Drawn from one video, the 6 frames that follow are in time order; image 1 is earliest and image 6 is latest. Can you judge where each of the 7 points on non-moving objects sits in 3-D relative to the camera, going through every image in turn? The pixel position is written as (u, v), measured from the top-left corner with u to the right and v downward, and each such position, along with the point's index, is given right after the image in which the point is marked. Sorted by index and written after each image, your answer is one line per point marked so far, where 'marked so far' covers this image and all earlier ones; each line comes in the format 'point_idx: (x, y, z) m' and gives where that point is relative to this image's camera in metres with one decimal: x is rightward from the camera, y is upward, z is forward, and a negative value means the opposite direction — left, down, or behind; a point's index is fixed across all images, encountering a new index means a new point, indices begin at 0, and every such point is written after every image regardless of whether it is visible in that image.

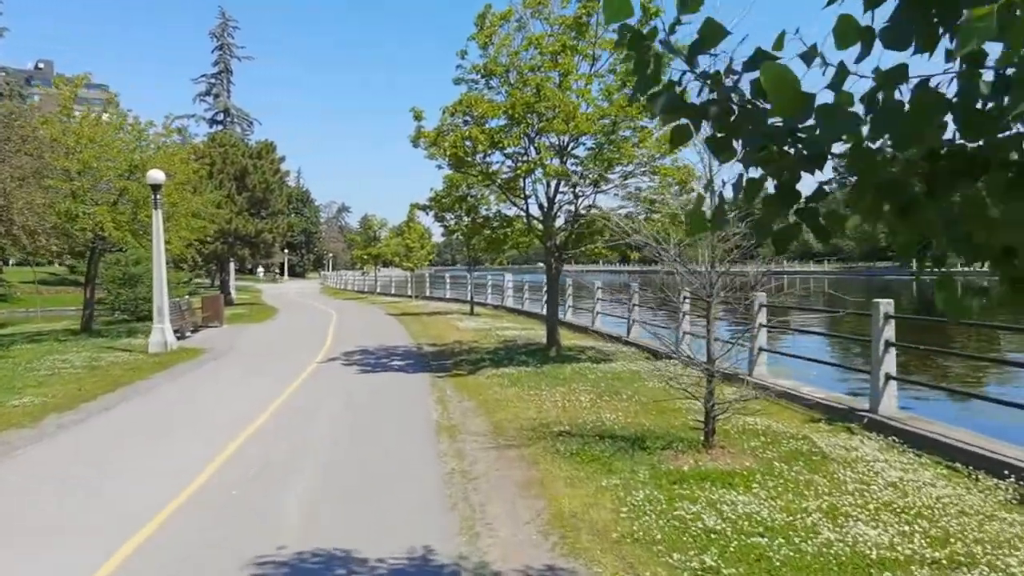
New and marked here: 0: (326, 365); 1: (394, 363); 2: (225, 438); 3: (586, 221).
0: (-3.6, -1.5, +16.7) m
1: (-2.3, -1.5, +16.6) m
2: (-3.5, -1.8, +10.8) m
3: (+1.4, +1.2, +15.8) m
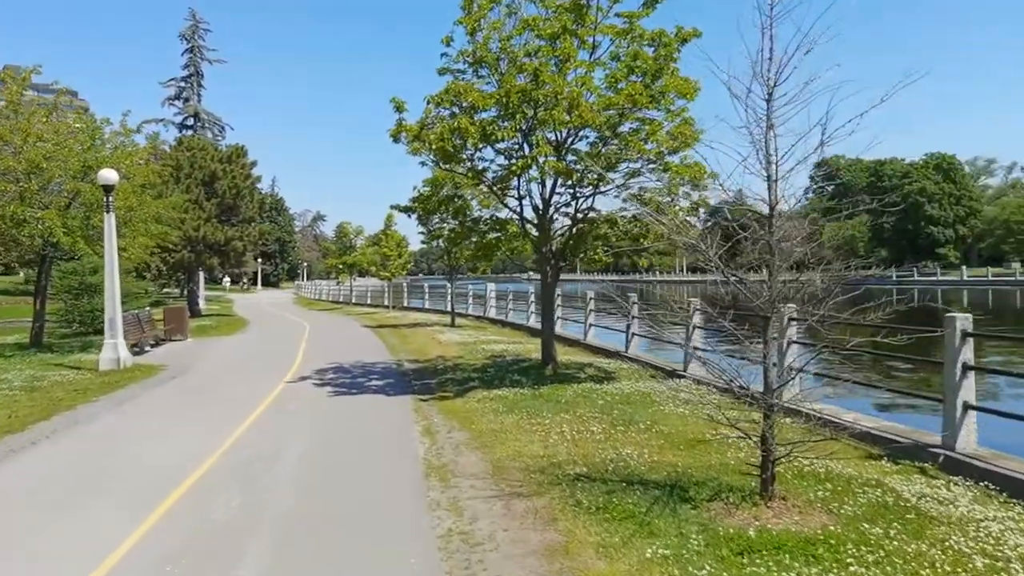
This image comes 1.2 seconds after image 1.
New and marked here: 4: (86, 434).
0: (-3.8, -1.7, +15.0) m
1: (-2.4, -1.7, +14.9) m
2: (-3.5, -1.9, +9.1) m
3: (+1.2, +1.0, +14.3) m
4: (-5.7, -1.9, +11.4) m
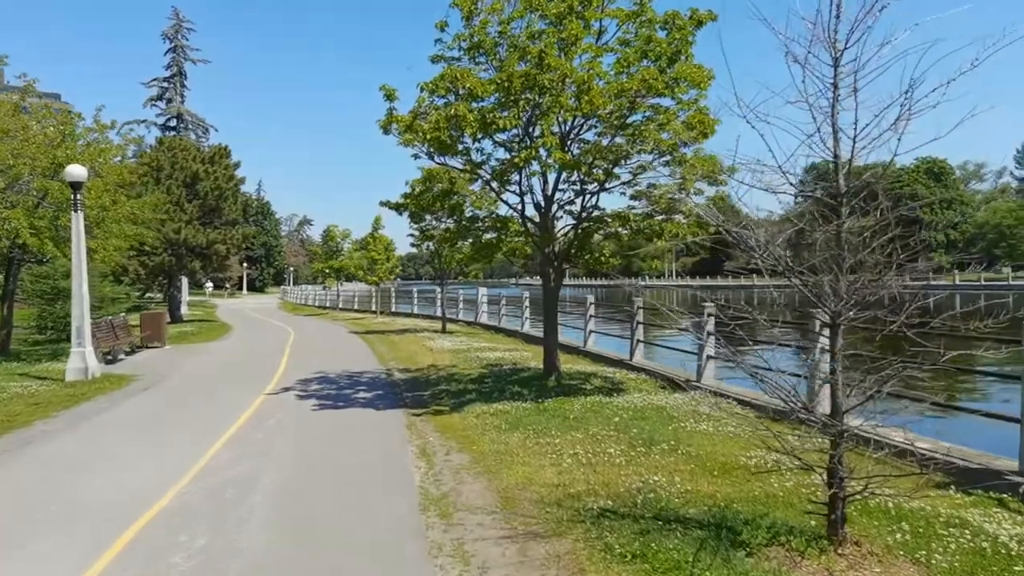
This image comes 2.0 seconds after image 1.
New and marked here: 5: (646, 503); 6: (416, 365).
0: (-3.8, -1.8, +13.9) m
1: (-2.5, -1.7, +13.8) m
2: (-3.4, -1.9, +8.0) m
3: (+1.2, +1.0, +13.2) m
4: (-5.6, -2.0, +10.2) m
5: (+1.0, -1.6, +6.5) m
6: (-2.0, -1.6, +17.9) m
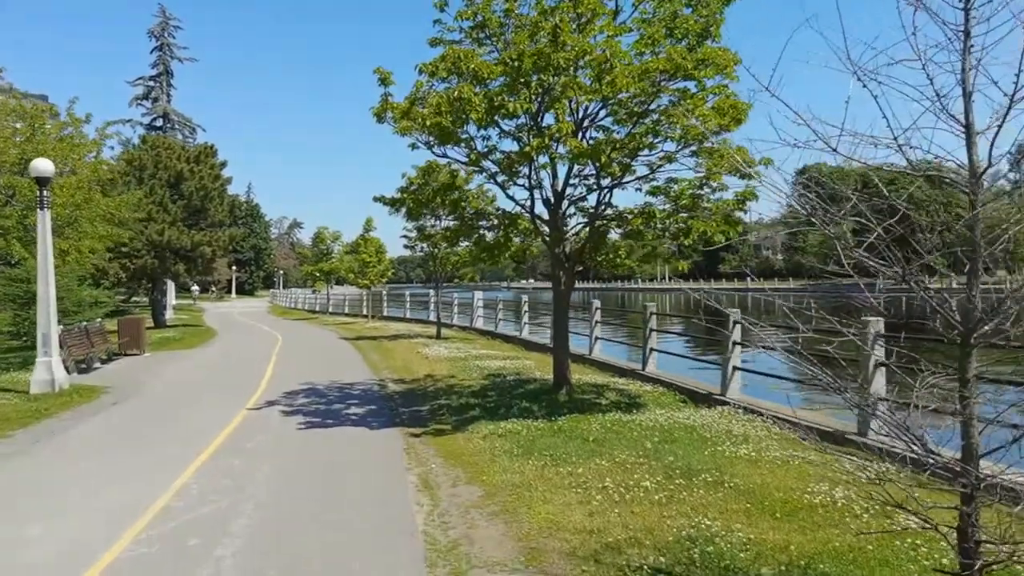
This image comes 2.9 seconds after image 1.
0: (-3.7, -1.8, +12.6) m
1: (-2.4, -1.8, +12.5) m
2: (-3.3, -2.0, +6.7) m
3: (+1.3, +0.9, +12.0) m
4: (-5.5, -2.1, +8.9) m
5: (+1.2, -1.7, +5.3) m
6: (-2.0, -1.7, +16.6) m
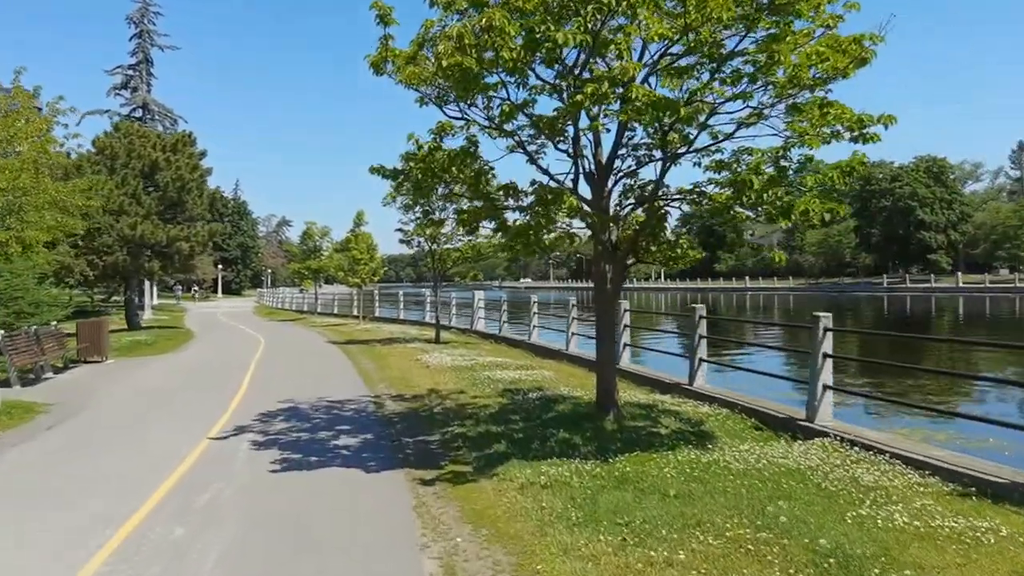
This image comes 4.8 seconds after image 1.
0: (-3.3, -1.8, +10.0) m
1: (-2.0, -1.8, +9.9) m
2: (-2.8, -2.0, +4.1) m
3: (+1.7, +0.9, +9.4) m
4: (-5.1, -2.0, +6.3) m
5: (+1.6, -1.7, +2.7) m
6: (-1.6, -1.7, +14.0) m
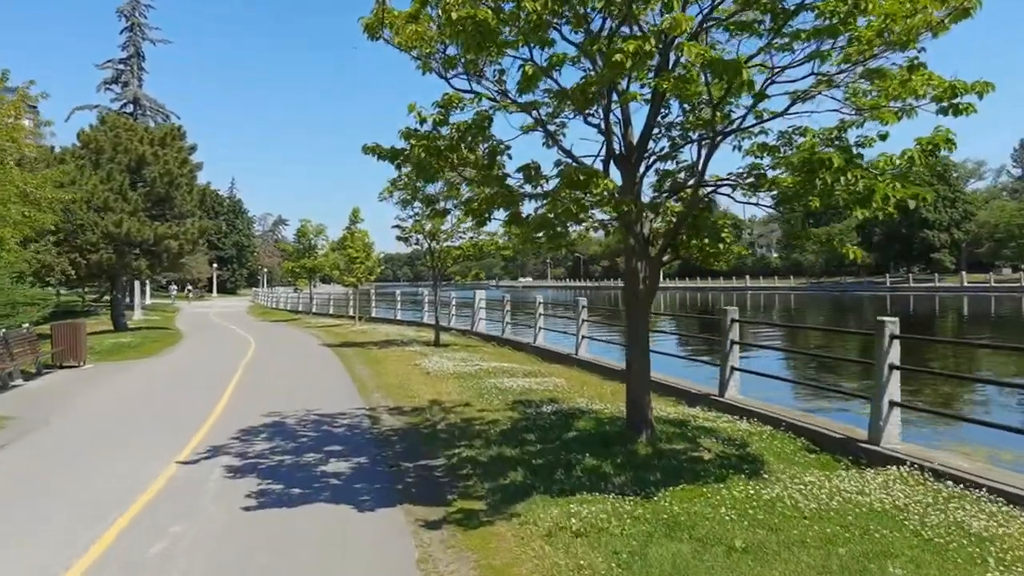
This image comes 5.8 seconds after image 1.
0: (-3.2, -1.8, +8.6) m
1: (-1.8, -1.8, +8.6) m
2: (-2.7, -2.0, +2.7) m
3: (+1.9, +0.9, +8.1) m
4: (-4.9, -2.0, +4.9) m
5: (+1.8, -1.7, +1.4) m
6: (-1.5, -1.7, +12.6) m
